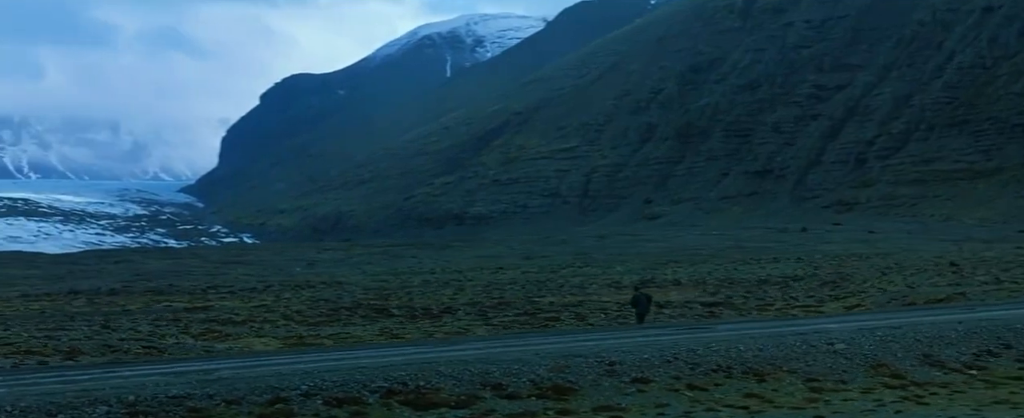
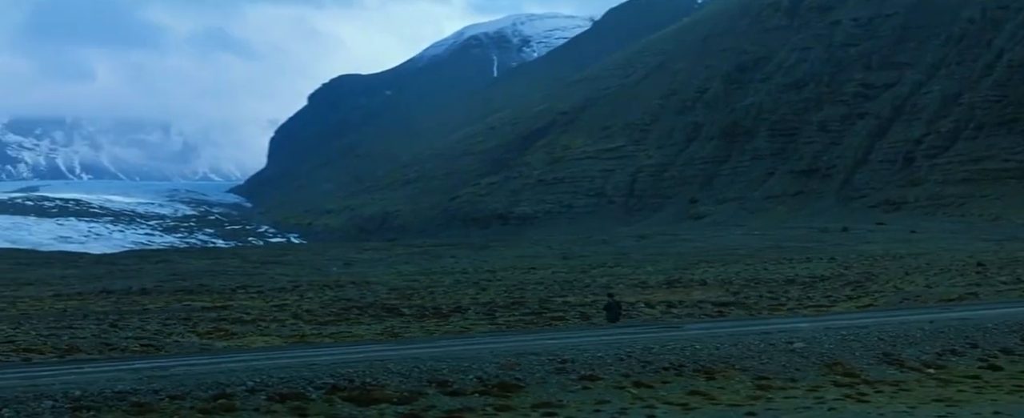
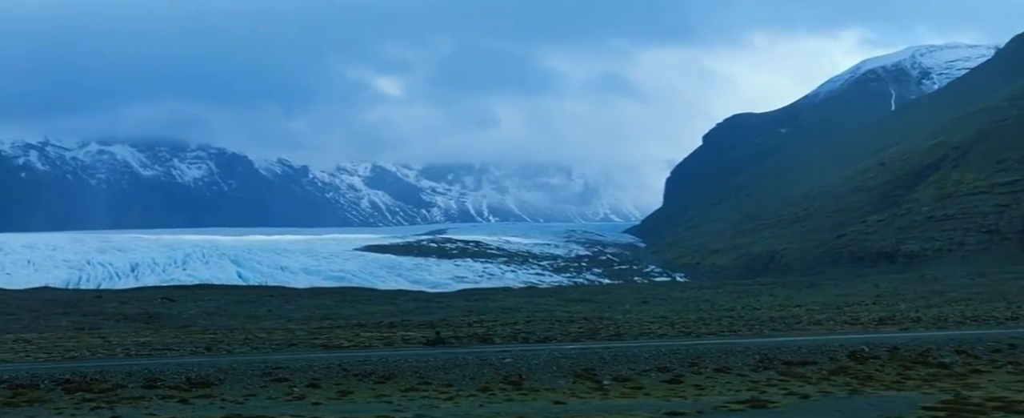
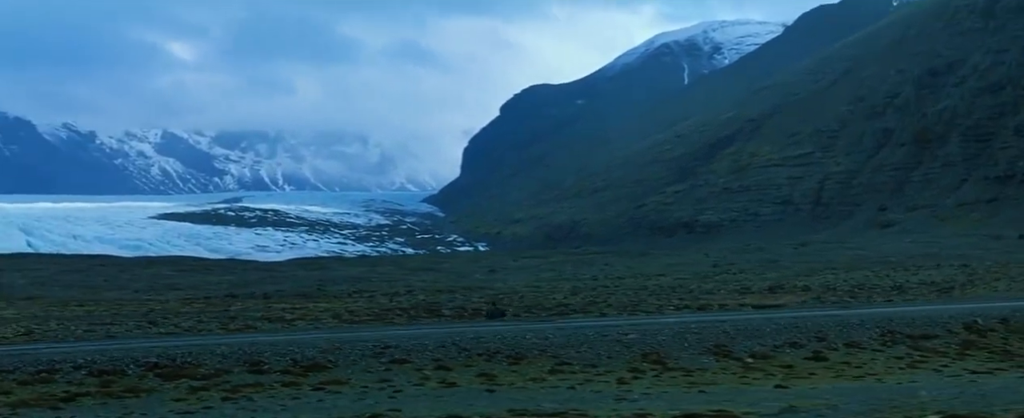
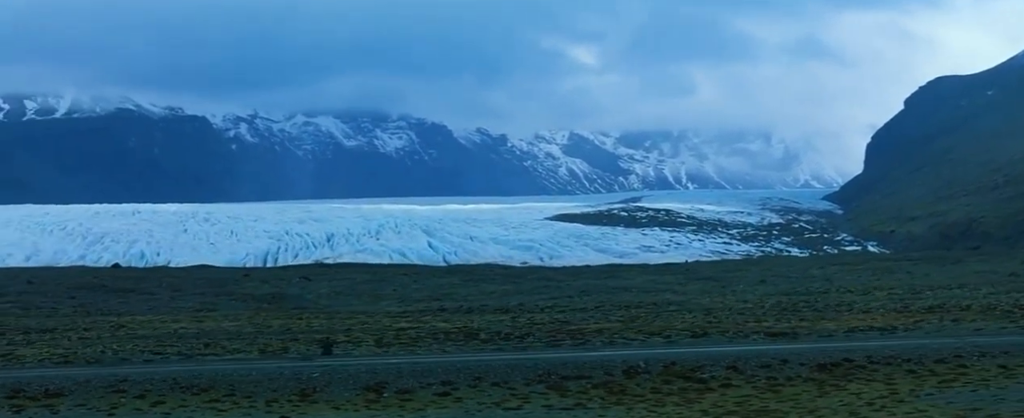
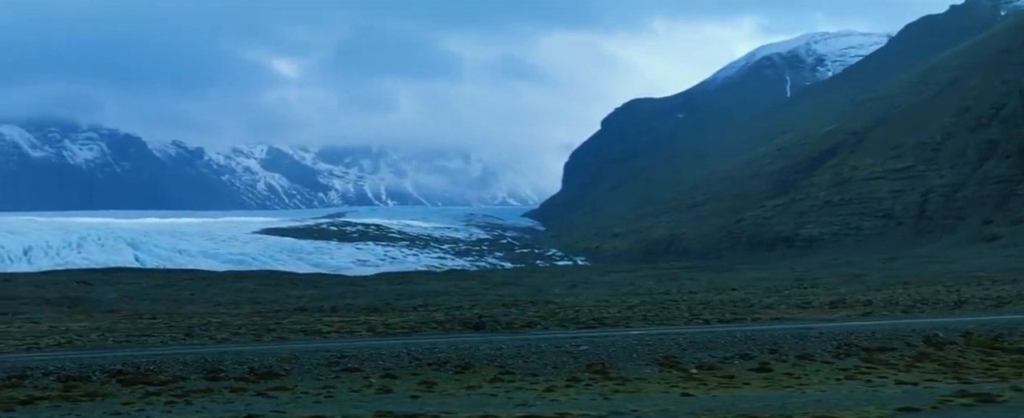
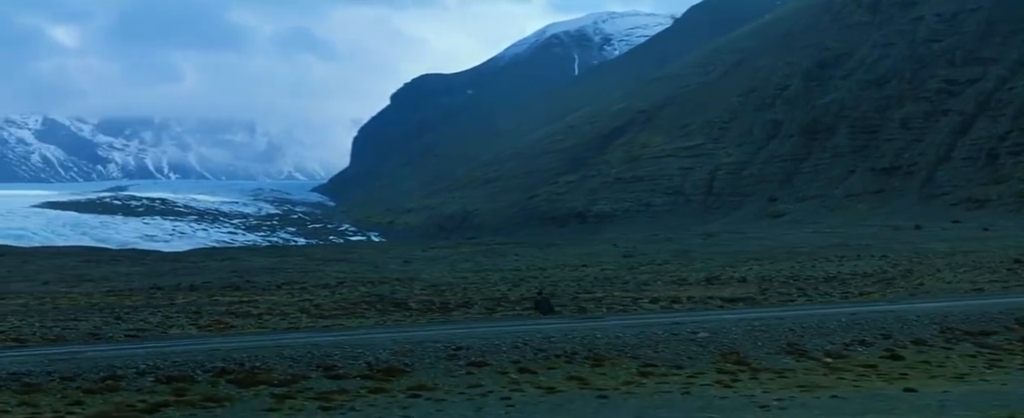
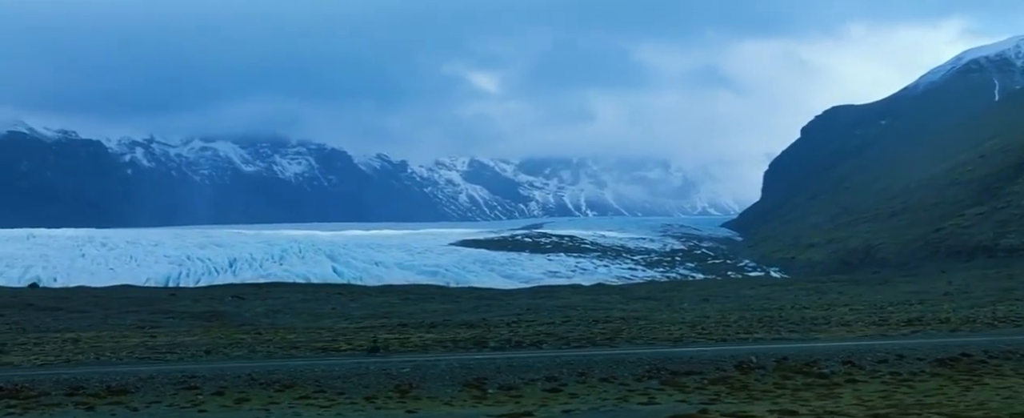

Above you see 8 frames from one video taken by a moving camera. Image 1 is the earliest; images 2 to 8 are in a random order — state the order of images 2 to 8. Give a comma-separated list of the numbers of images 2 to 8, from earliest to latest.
2, 7, 4, 6, 3, 8, 5
